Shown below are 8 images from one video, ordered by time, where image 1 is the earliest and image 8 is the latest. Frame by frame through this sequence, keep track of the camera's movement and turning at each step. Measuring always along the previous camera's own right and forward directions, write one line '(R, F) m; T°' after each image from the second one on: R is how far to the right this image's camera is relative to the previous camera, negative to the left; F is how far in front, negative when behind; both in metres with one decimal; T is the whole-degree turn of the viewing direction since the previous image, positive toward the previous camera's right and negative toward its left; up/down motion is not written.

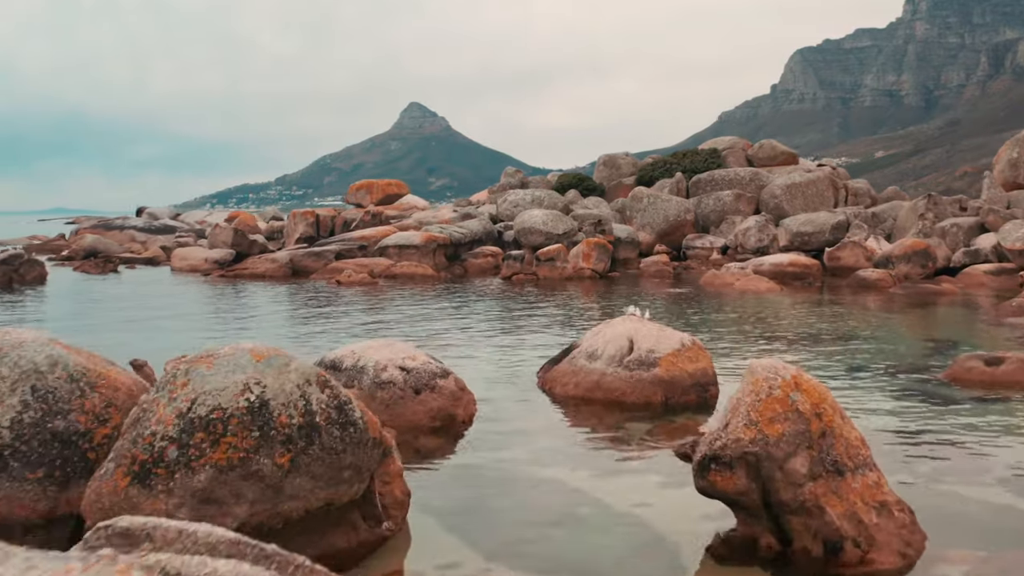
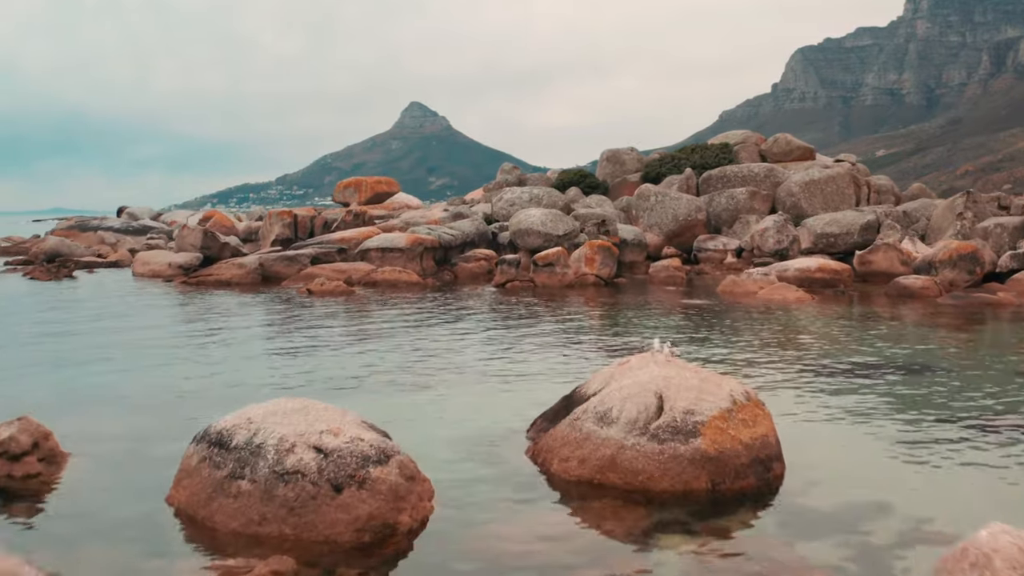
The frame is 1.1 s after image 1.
(+0.2, +3.5) m; 0°
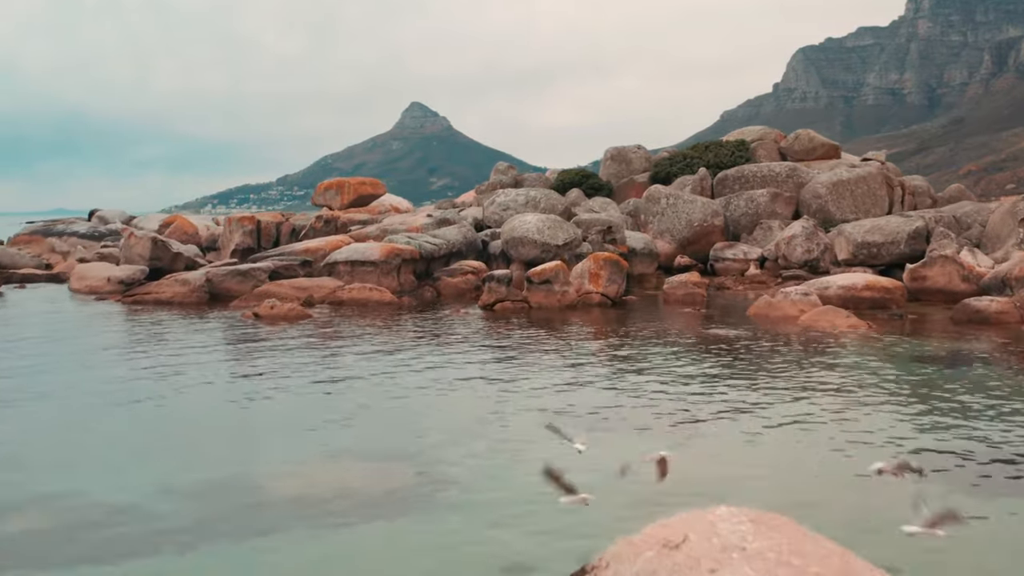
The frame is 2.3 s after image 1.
(+0.3, +4.5) m; 0°
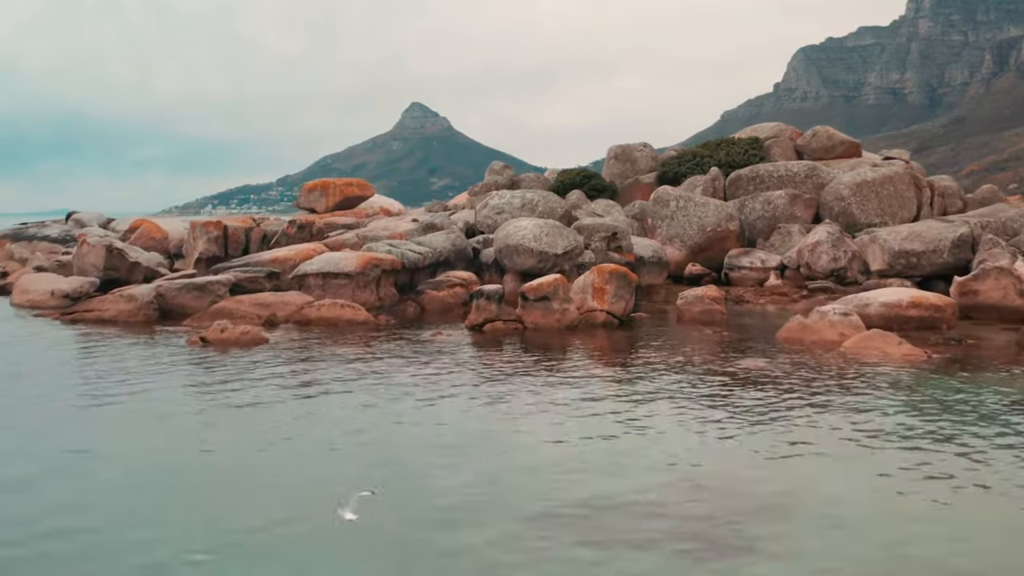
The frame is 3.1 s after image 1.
(+0.2, +3.2) m; 0°
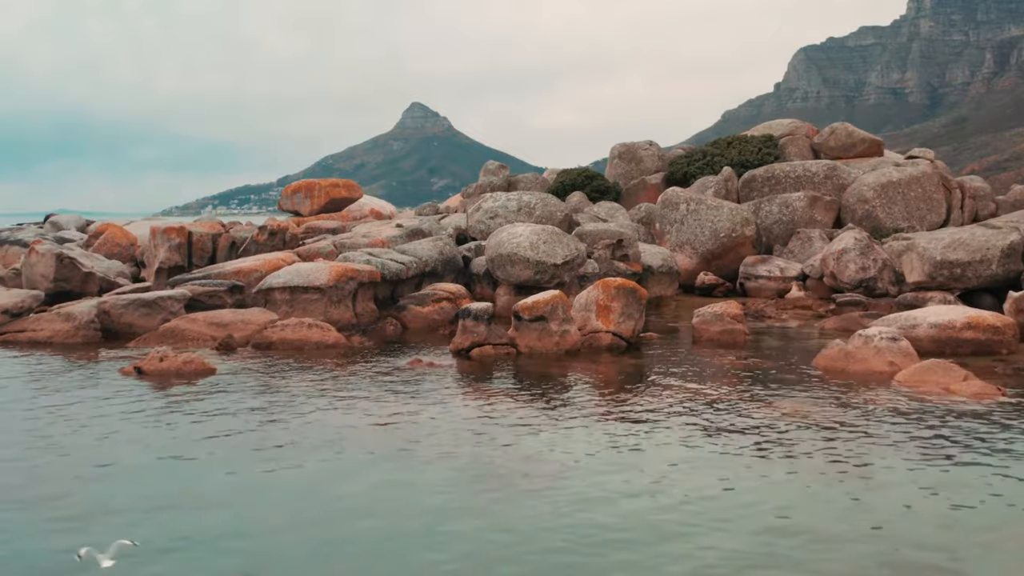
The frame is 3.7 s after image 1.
(+0.2, +2.9) m; 0°
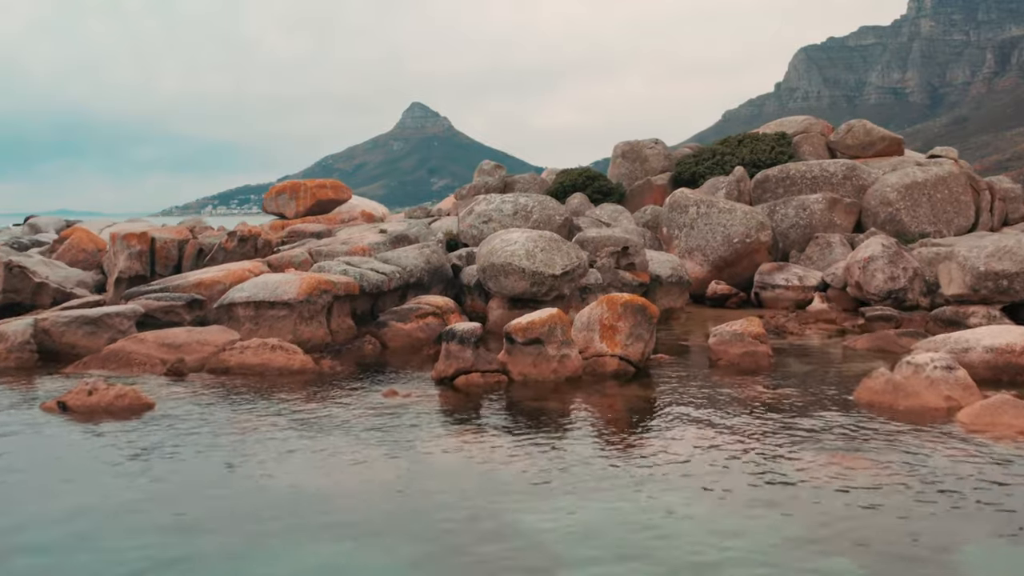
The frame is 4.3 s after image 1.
(+0.2, +2.4) m; 0°
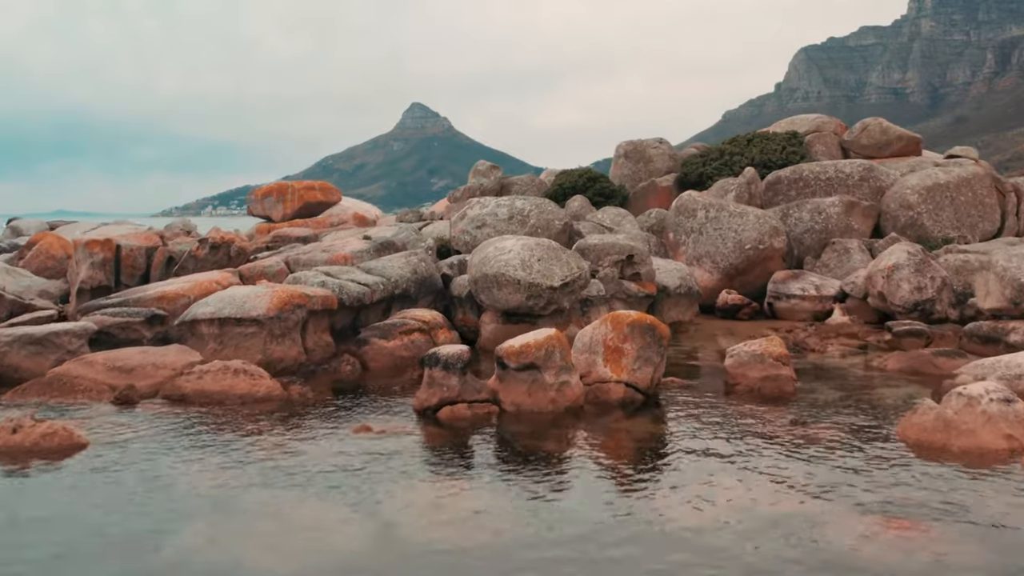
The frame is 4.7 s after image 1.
(+0.1, +1.9) m; 0°
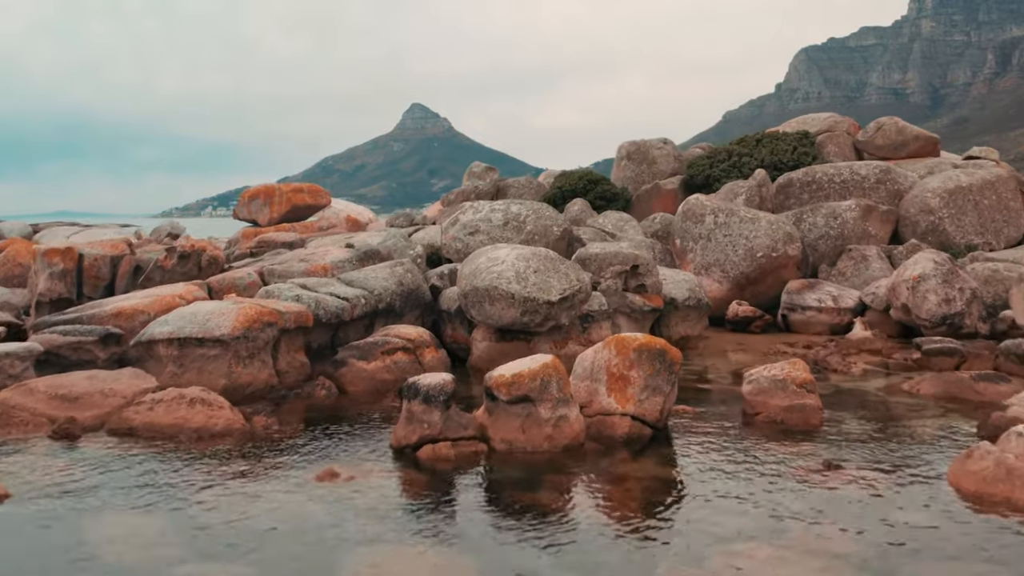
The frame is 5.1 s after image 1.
(+0.1, +1.7) m; 0°
